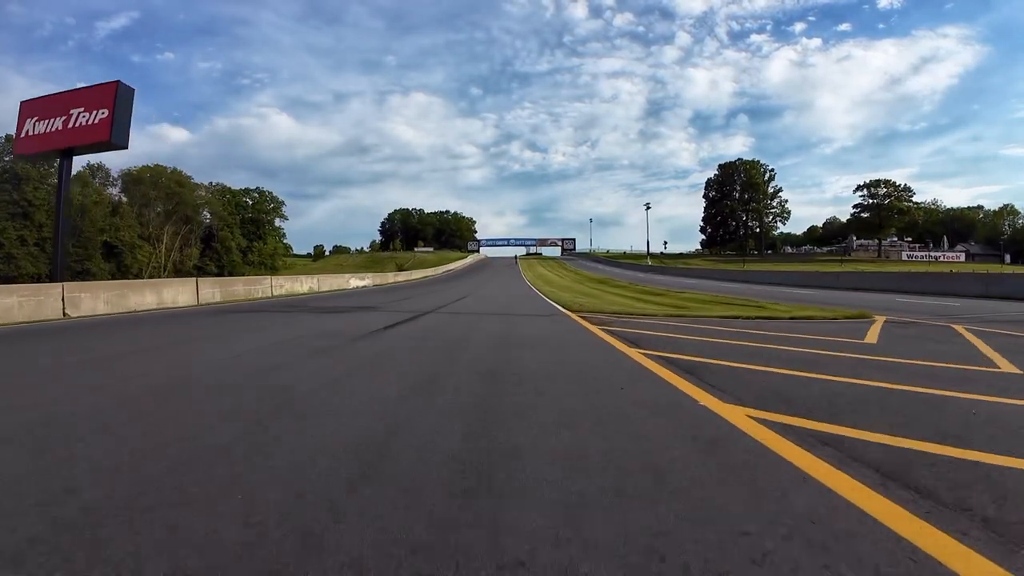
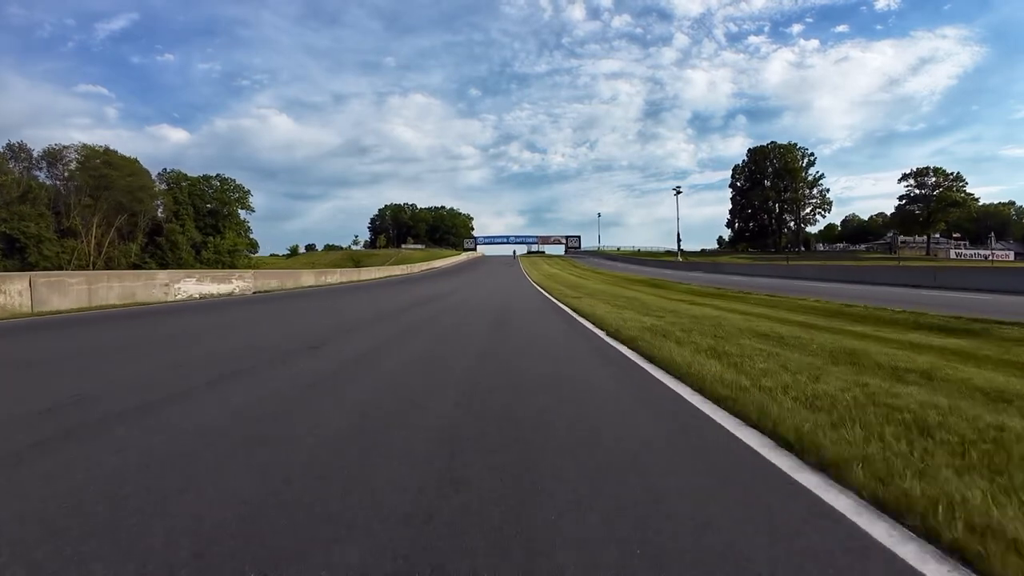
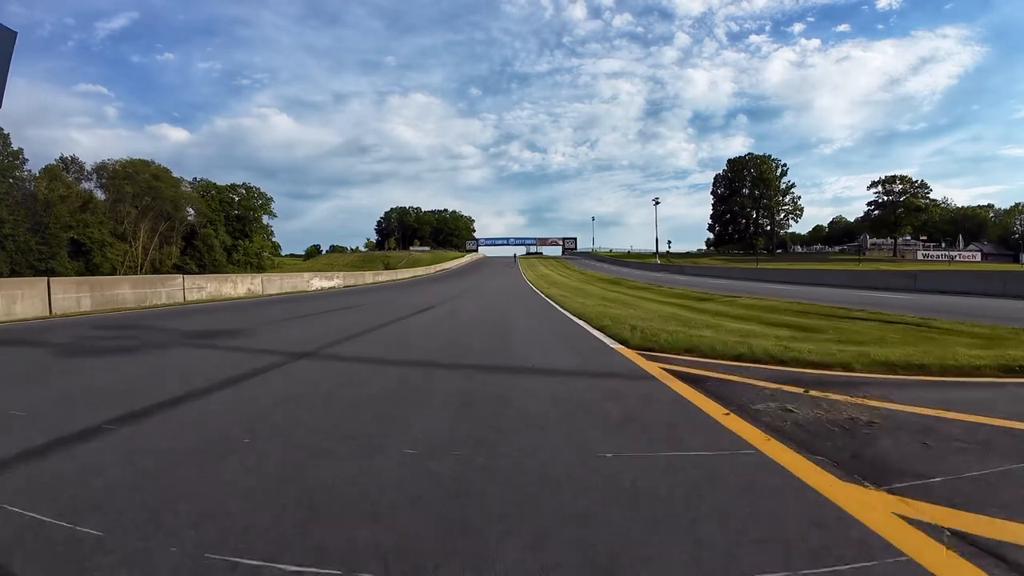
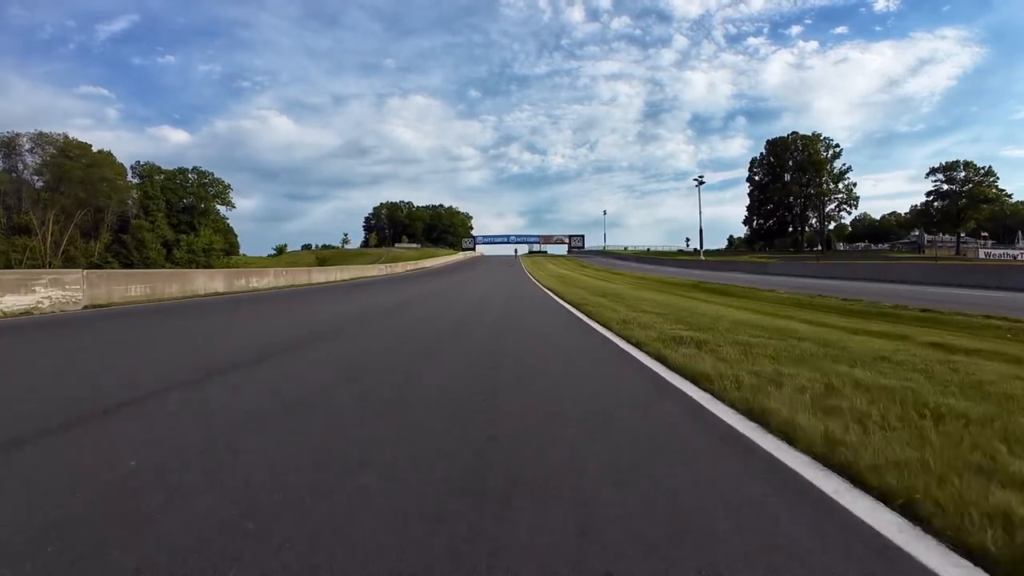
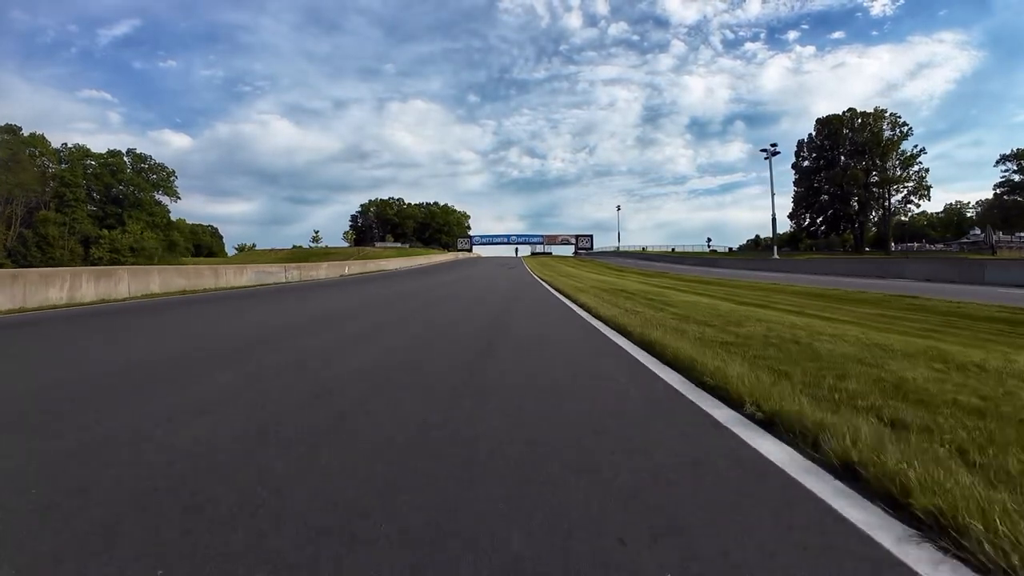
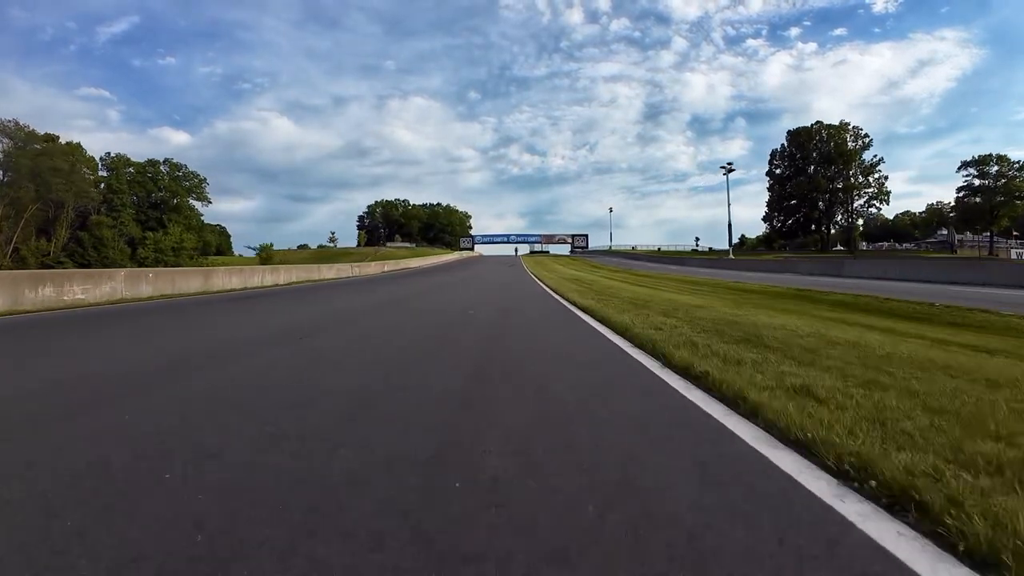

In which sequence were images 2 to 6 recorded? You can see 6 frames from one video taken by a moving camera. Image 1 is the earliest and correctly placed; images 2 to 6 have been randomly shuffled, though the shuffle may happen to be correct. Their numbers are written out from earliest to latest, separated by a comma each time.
3, 2, 4, 6, 5
